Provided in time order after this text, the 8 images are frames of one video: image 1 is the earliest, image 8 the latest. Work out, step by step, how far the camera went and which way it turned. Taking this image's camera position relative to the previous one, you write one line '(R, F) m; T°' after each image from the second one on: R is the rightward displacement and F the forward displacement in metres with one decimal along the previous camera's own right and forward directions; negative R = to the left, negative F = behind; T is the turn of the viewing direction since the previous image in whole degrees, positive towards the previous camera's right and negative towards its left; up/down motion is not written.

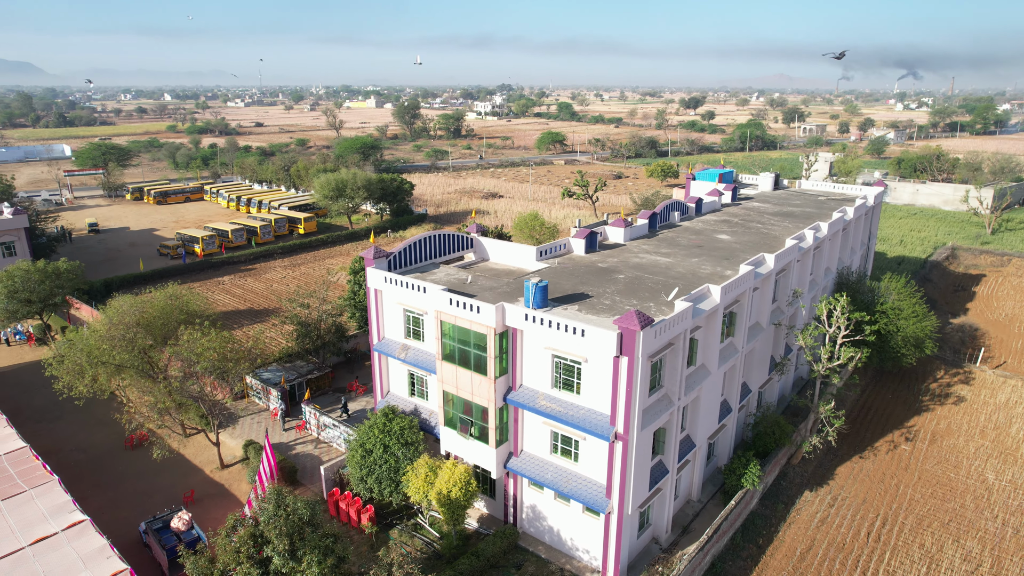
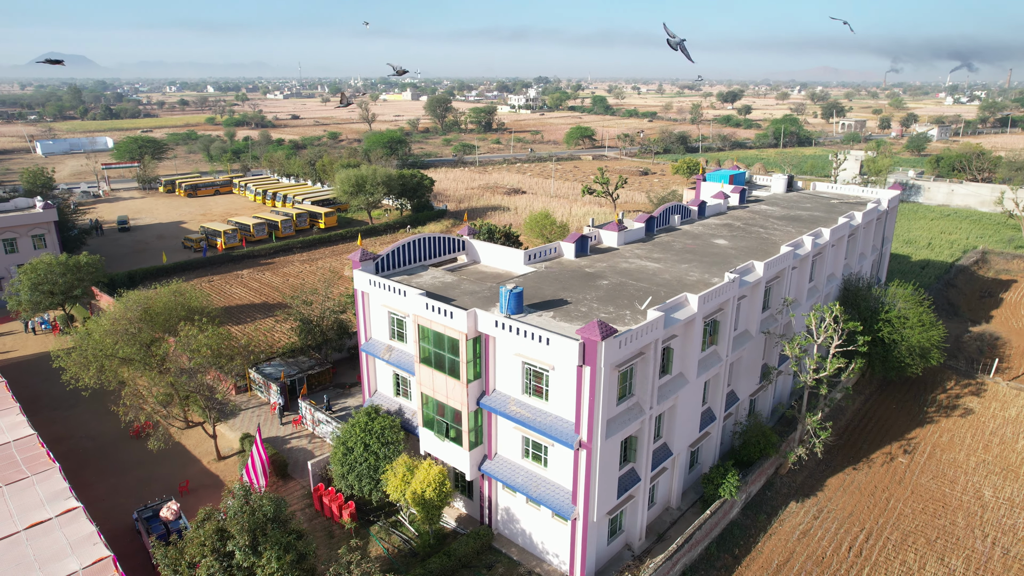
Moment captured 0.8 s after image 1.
(+1.7, -0.2) m; -3°
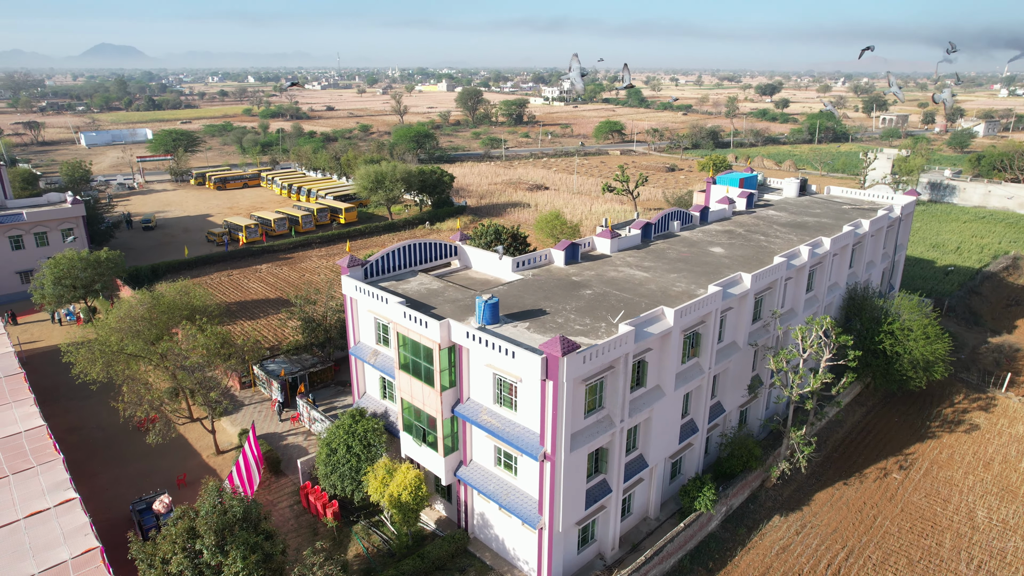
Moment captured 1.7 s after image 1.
(+1.8, -0.2) m; -3°
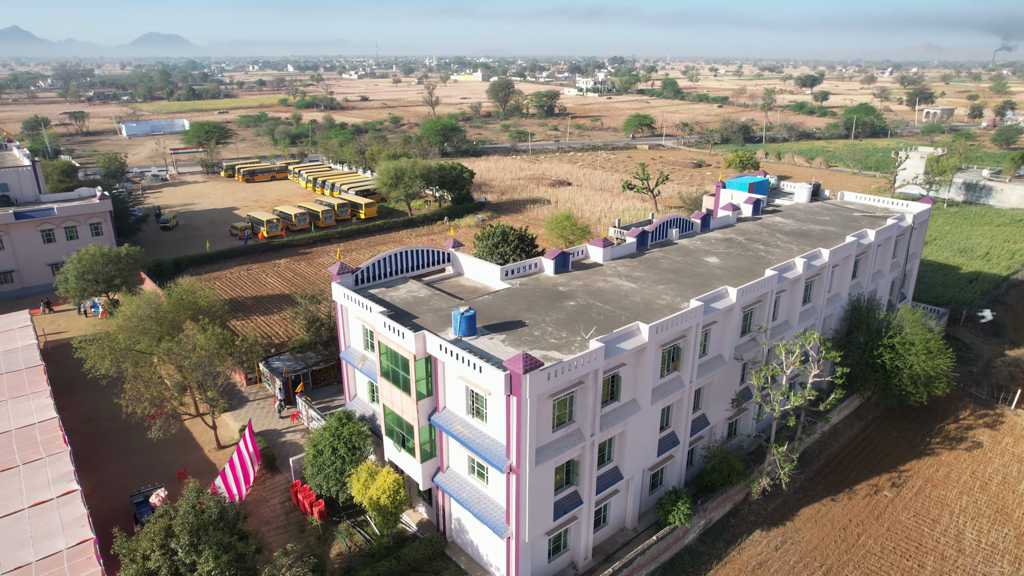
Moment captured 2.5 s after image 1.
(+1.7, -0.3) m; -3°
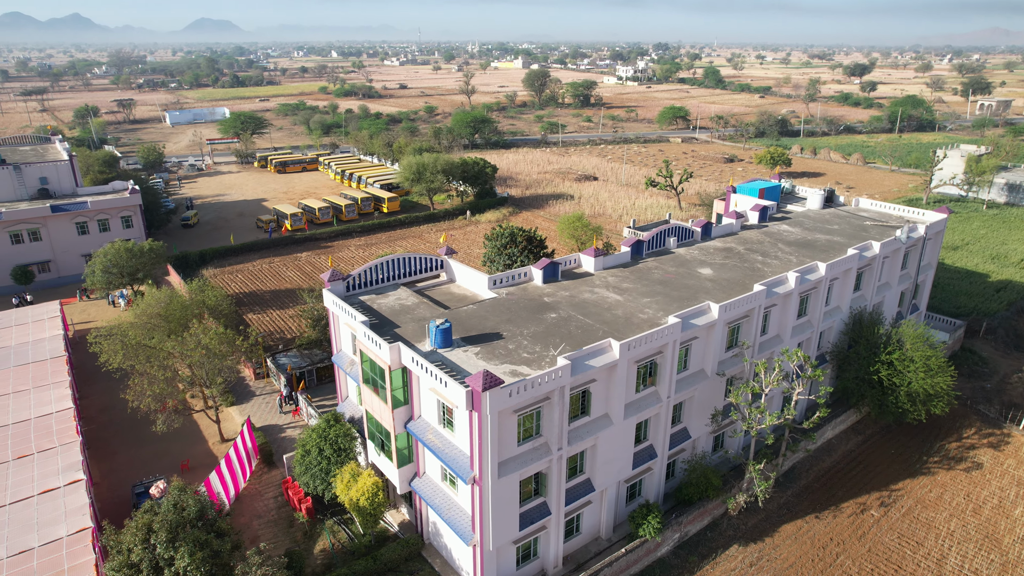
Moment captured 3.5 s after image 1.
(+2.0, -0.4) m; -3°
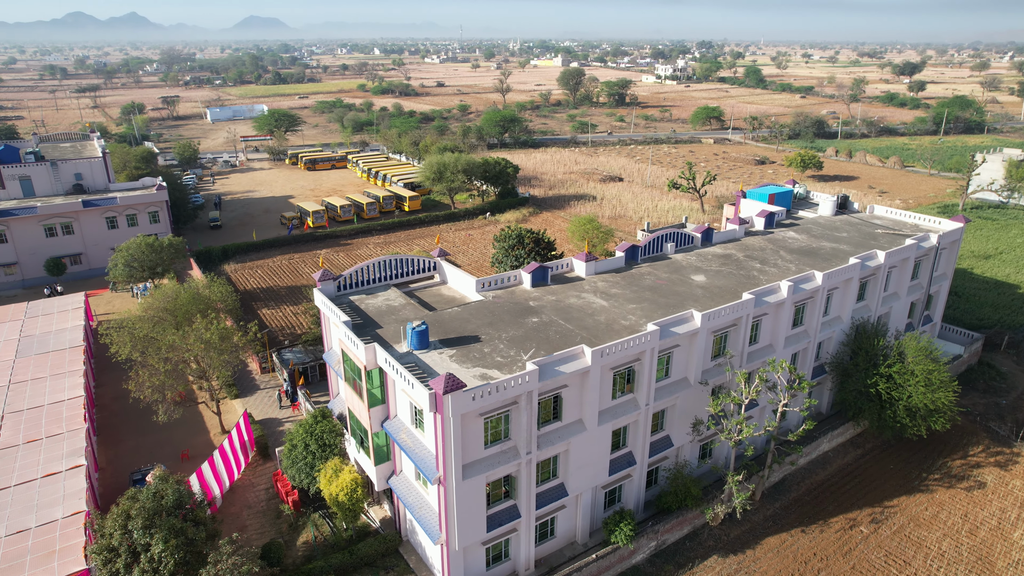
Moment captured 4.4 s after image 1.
(+2.0, -0.2) m; -3°
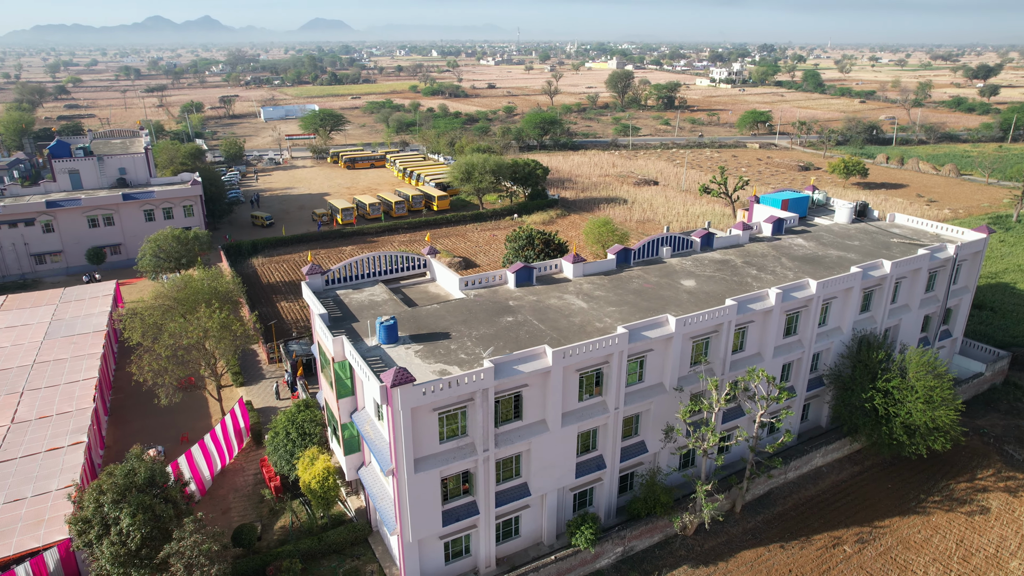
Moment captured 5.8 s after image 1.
(+2.7, 0.0) m; -4°
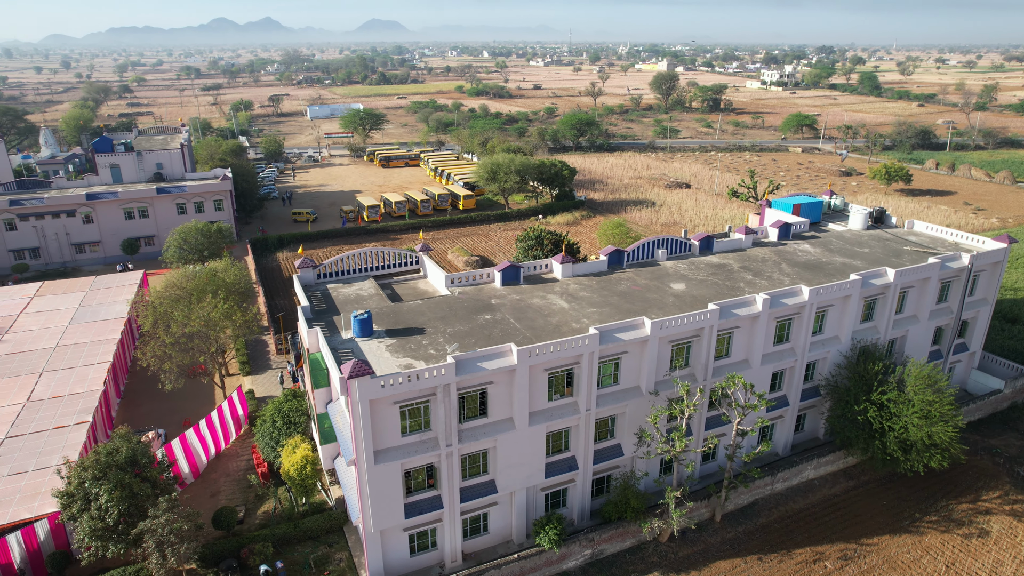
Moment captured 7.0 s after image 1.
(+2.5, 0.0) m; -4°
